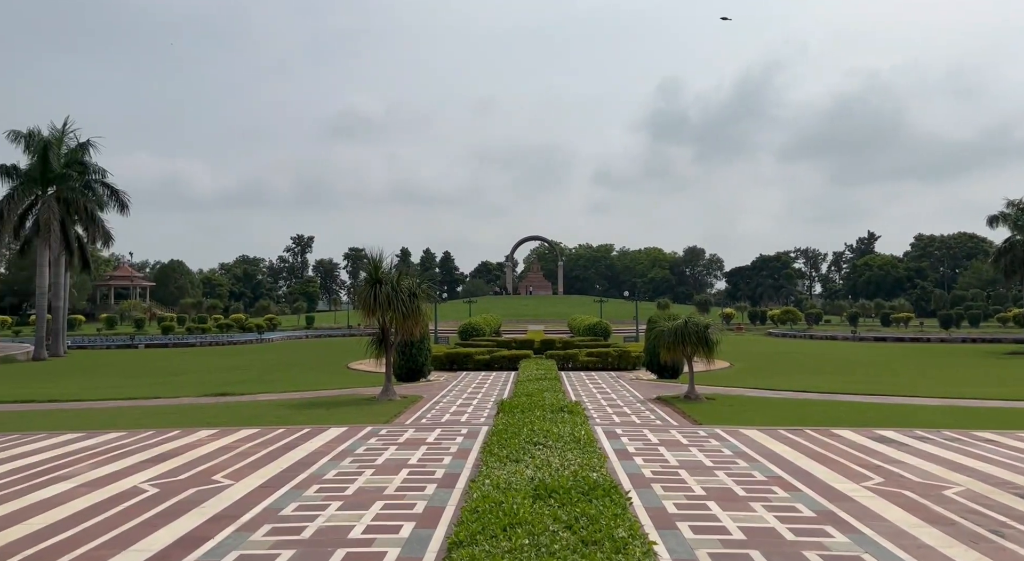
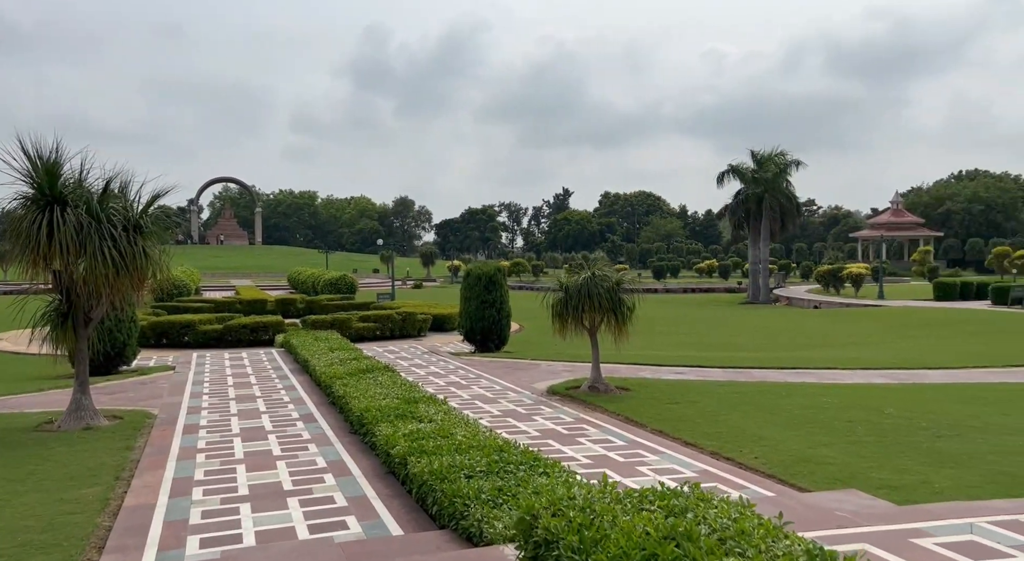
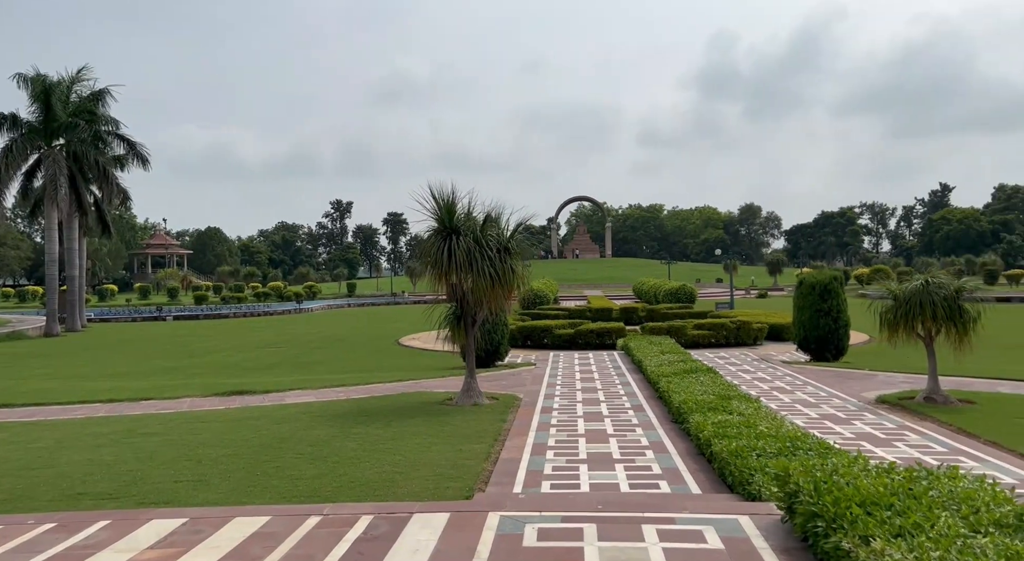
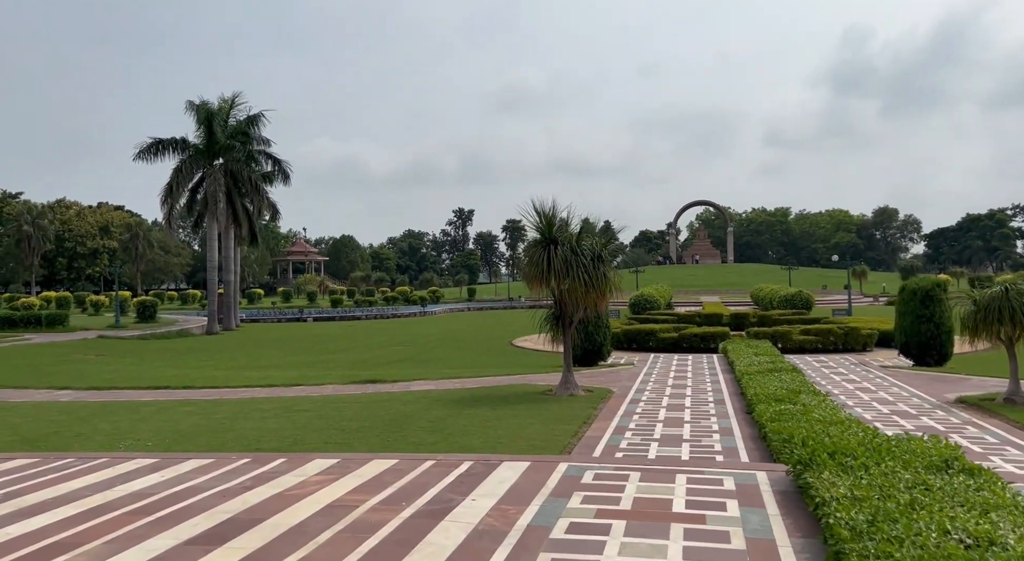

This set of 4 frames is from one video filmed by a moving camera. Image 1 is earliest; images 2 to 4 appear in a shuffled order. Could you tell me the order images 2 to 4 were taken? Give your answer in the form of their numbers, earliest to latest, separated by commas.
4, 3, 2
